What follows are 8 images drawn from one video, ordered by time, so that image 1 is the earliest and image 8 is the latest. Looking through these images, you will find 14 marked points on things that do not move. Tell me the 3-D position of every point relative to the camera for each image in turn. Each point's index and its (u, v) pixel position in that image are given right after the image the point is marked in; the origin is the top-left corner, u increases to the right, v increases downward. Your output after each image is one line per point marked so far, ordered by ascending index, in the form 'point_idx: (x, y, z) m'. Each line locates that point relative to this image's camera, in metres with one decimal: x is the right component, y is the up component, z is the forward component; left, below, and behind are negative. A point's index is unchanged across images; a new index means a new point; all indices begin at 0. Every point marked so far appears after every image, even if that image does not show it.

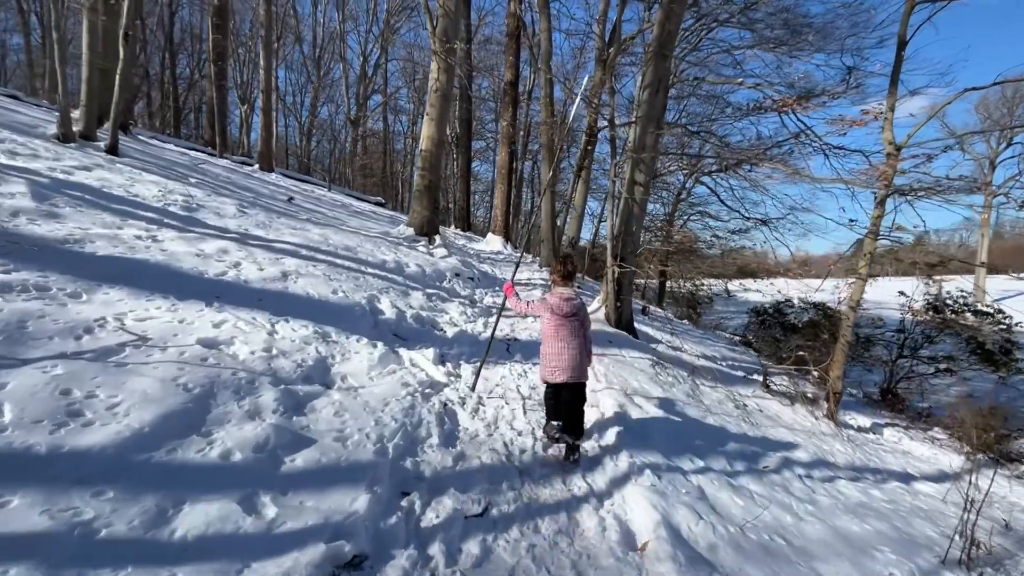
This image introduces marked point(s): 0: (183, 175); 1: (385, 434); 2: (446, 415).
0: (-8.1, +2.8, +11.6) m
1: (-1.2, -1.4, +4.6) m
2: (-0.7, -1.5, +5.4) m
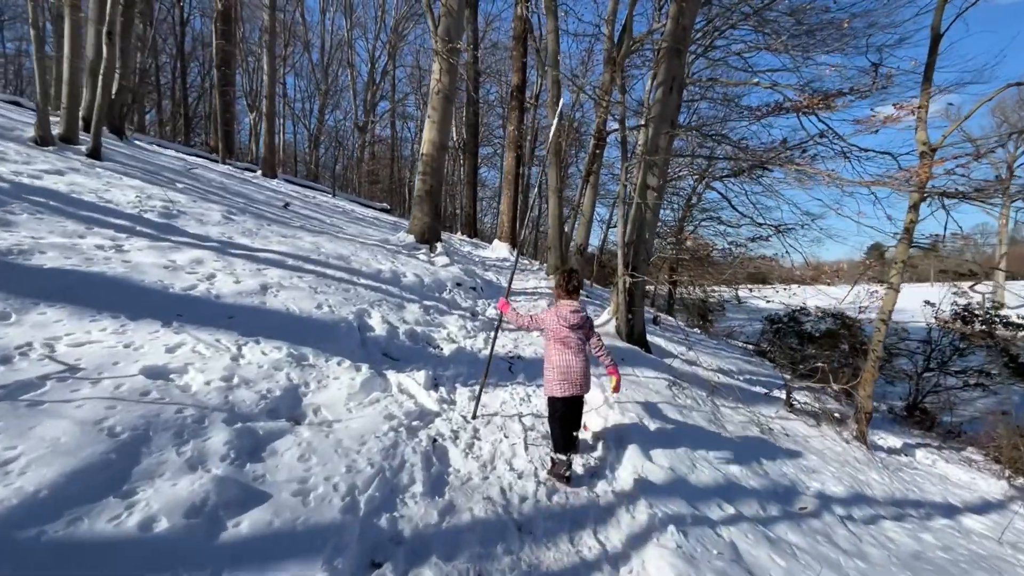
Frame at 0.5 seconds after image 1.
0: (-8.0, +2.5, +11.0) m
1: (-1.3, -1.6, +3.9) m
2: (-0.8, -1.6, +4.7) m
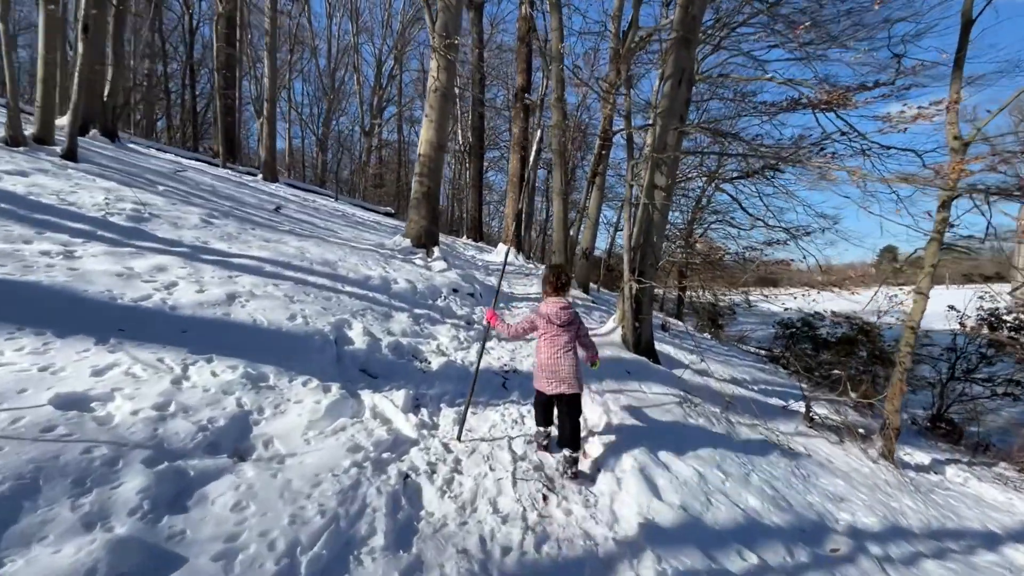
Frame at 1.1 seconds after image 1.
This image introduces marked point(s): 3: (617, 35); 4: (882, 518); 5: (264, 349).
0: (-8.0, +2.3, +10.5) m
1: (-1.4, -1.7, +3.2) m
2: (-0.9, -1.7, +4.0) m
3: (+3.3, +7.8, +14.3) m
4: (+5.1, -3.2, +6.5) m
5: (-2.8, -0.7, +5.4) m
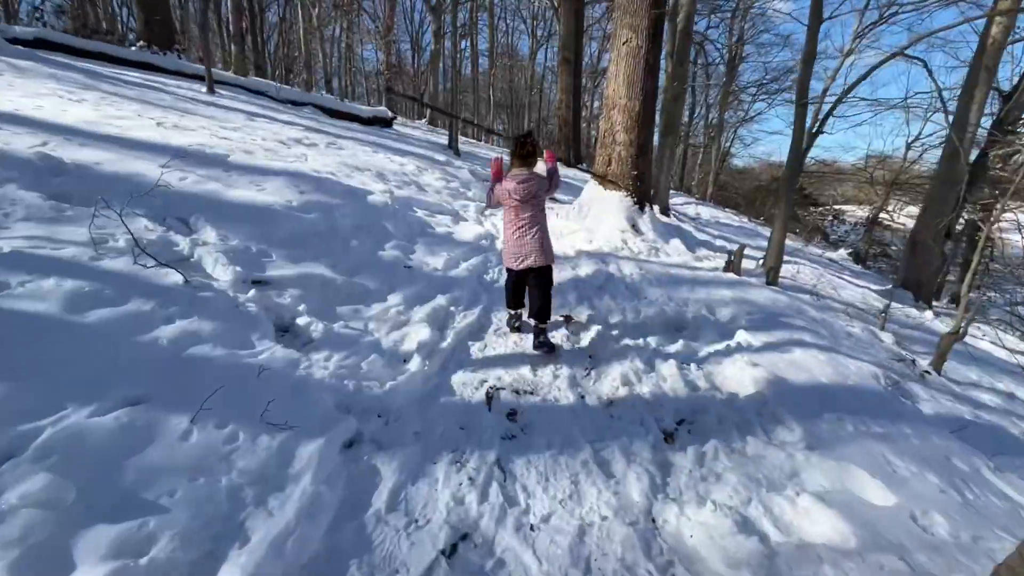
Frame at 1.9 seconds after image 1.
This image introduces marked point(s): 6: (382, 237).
0: (-9.2, +1.9, +8.6) m
1: (-1.8, -1.9, +2.0) m
2: (-1.4, -1.9, +2.8) m
3: (+1.5, +7.8, +13.4) m
4: (+4.4, -3.1, +5.8) m
5: (-3.4, -0.9, +4.0) m
6: (-1.2, +0.5, +4.3) m
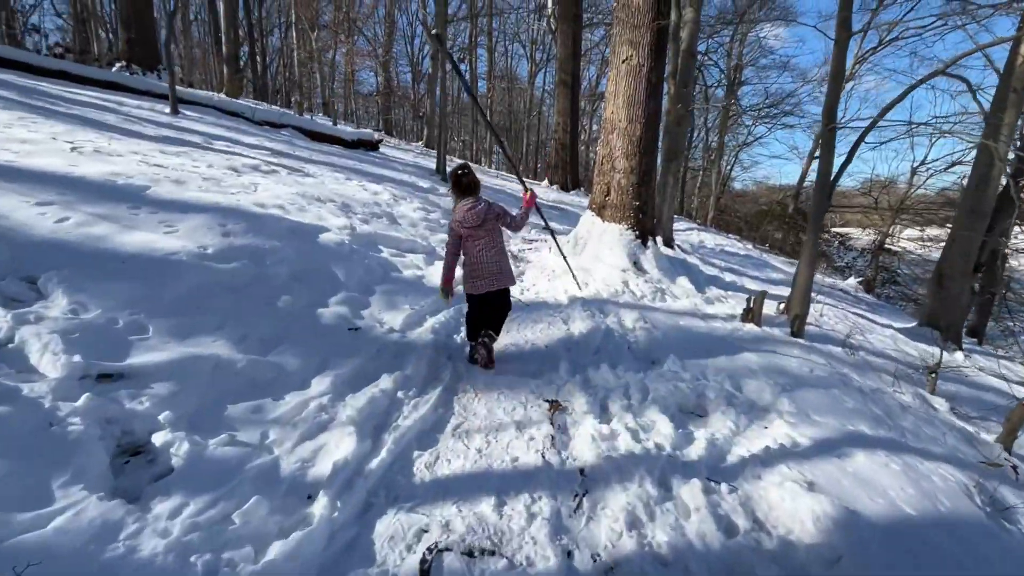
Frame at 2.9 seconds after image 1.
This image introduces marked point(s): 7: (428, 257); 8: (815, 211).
0: (-9.4, +1.2, +7.8) m
1: (-2.0, -2.3, +1.0) m
2: (-1.6, -2.3, +1.9) m
3: (+1.3, +6.9, +12.8) m
4: (+4.2, -3.7, +4.9) m
5: (-3.6, -1.4, +3.1) m
6: (-1.4, 0.0, +3.5) m
7: (-0.9, +0.3, +5.0) m
8: (+3.2, +0.8, +5.0) m
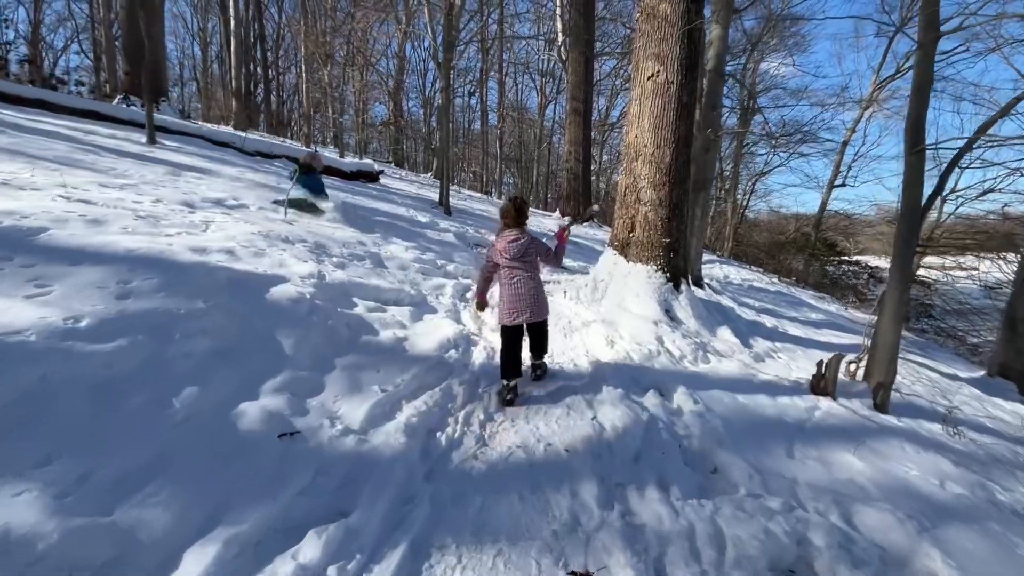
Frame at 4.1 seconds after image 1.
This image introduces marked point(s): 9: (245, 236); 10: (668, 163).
0: (-9.2, +0.5, +7.1) m
1: (-2.0, -2.5, 0.0) m
2: (-1.6, -2.7, +0.8) m
3: (+1.6, +5.9, +12.2) m
4: (+4.3, -4.2, +3.6) m
5: (-3.6, -1.8, +2.1) m
6: (-1.3, -0.4, +2.5) m
7: (-0.8, -0.2, +4.1) m
8: (+3.2, +0.3, +3.9) m
9: (-2.2, +0.4, +4.0) m
10: (+1.8, +1.4, +5.4) m
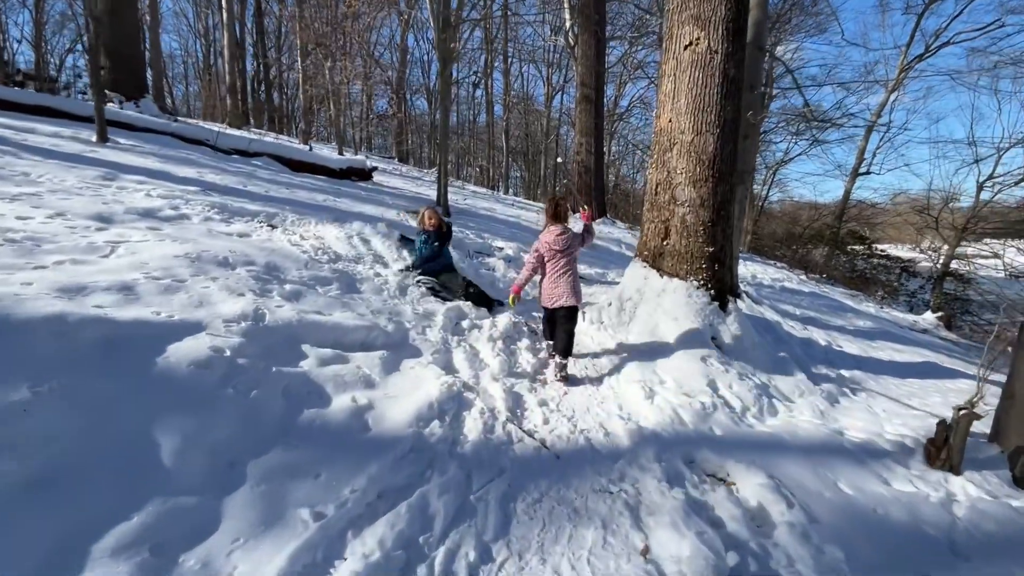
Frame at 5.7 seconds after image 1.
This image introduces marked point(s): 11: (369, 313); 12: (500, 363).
0: (-9.1, +0.2, +6.3) m
1: (-2.0, -2.9, -1.0) m
2: (-1.5, -3.0, -0.2) m
3: (+1.7, +5.8, +11.1) m
4: (+4.4, -4.3, +2.5) m
5: (-3.6, -2.1, +1.2) m
6: (-1.3, -0.7, +1.6) m
7: (-0.8, -0.4, +3.1) m
8: (+3.3, +0.1, +2.9) m
9: (-2.2, +0.2, +3.0) m
10: (+1.8, +1.2, +4.3) m
11: (-1.1, -0.2, +3.5) m
12: (-0.1, -0.6, +3.5) m
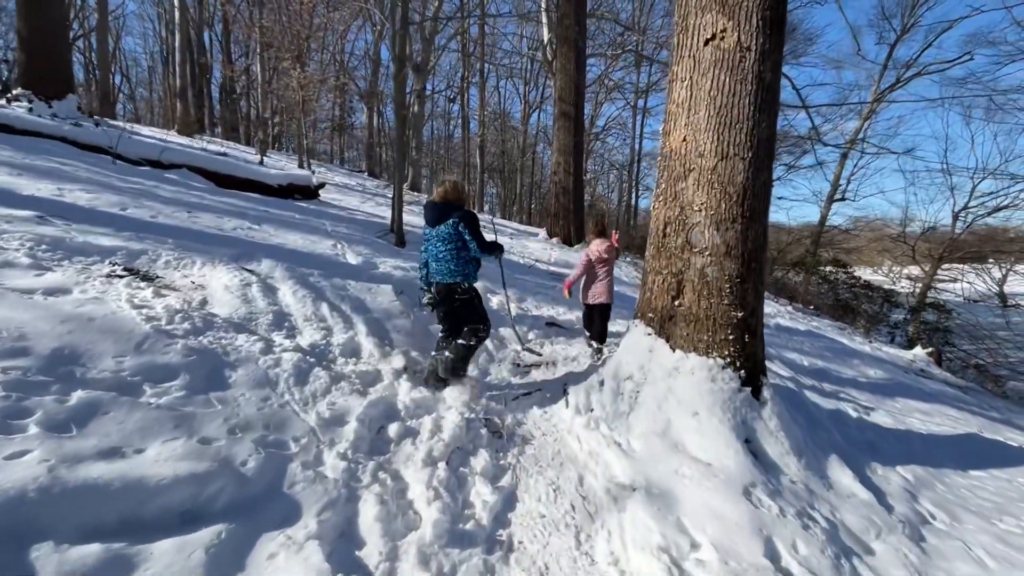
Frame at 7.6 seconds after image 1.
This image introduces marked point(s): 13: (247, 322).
0: (-9.5, -0.2, +4.5) m
1: (-2.1, -3.2, -2.5) m
2: (-1.6, -3.3, -1.6) m
3: (+1.1, +5.1, +10.0) m
4: (+4.1, -4.8, +1.3) m
5: (-3.7, -2.5, -0.4) m
6: (-1.5, -1.1, +0.2) m
7: (-1.0, -0.9, +1.7) m
8: (+3.0, -0.4, +1.7) m
9: (-2.4, -0.3, +1.6) m
10: (+1.5, +0.7, +3.2) m
11: (-1.3, -0.7, +2.1) m
12: (-0.3, -1.0, +2.1) m
13: (-1.7, -0.2, +3.1) m
